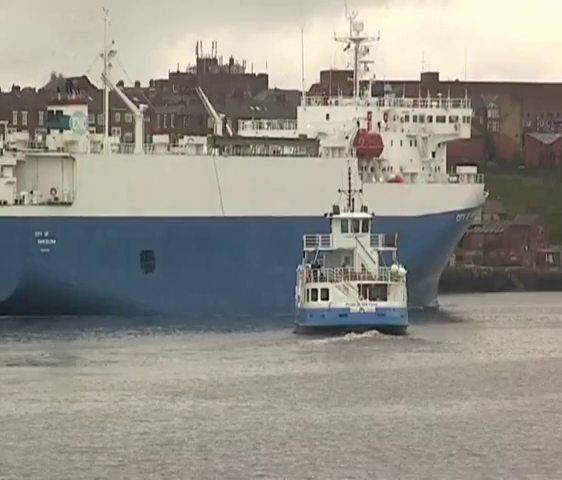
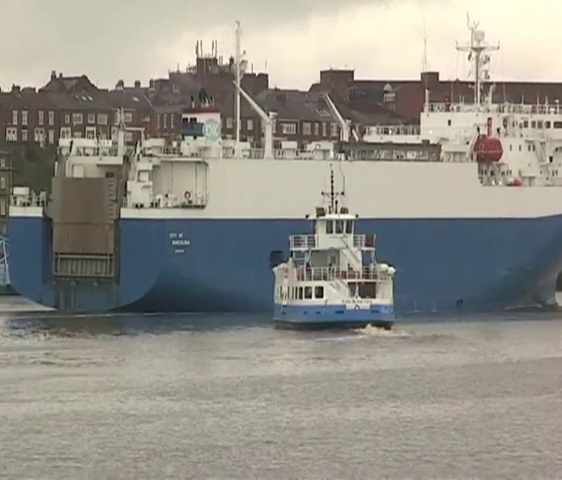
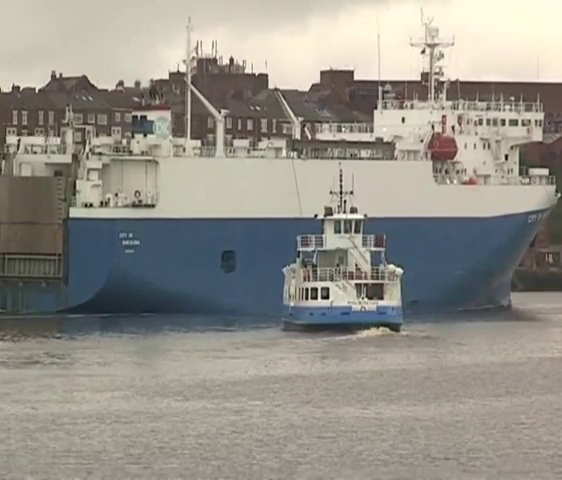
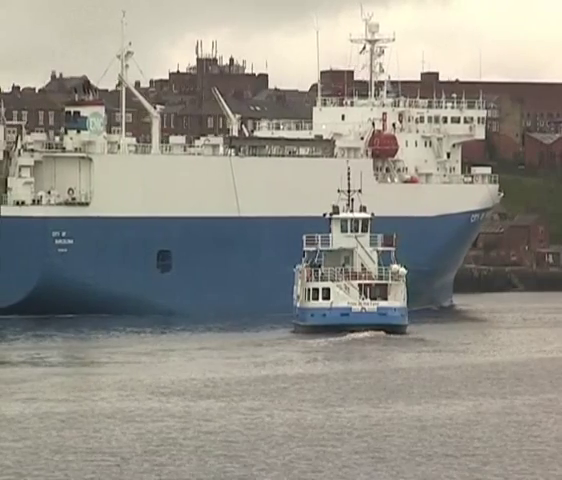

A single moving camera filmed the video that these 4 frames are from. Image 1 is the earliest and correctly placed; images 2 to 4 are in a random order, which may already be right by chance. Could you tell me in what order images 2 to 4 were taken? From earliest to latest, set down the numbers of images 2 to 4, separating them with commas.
4, 3, 2
